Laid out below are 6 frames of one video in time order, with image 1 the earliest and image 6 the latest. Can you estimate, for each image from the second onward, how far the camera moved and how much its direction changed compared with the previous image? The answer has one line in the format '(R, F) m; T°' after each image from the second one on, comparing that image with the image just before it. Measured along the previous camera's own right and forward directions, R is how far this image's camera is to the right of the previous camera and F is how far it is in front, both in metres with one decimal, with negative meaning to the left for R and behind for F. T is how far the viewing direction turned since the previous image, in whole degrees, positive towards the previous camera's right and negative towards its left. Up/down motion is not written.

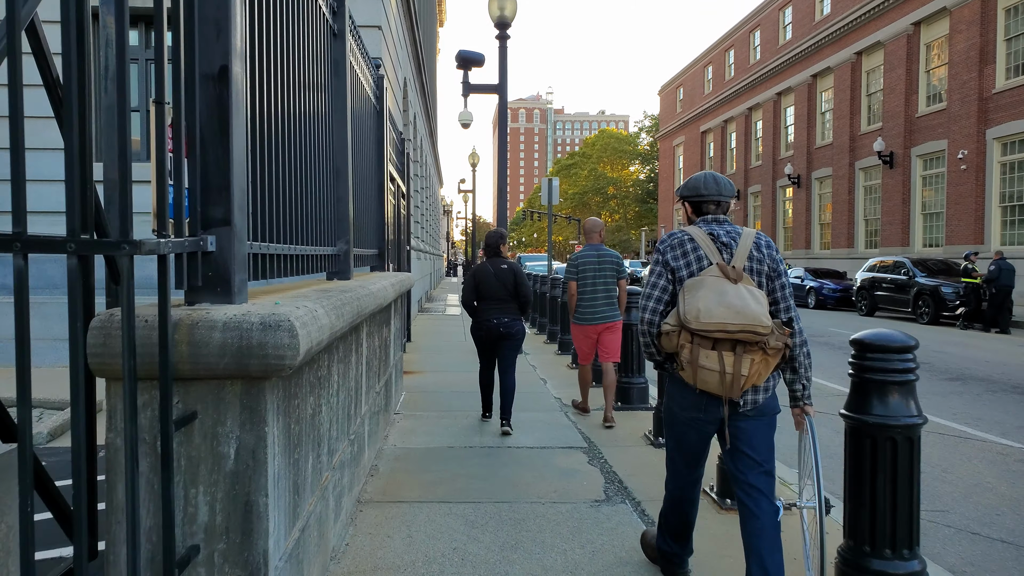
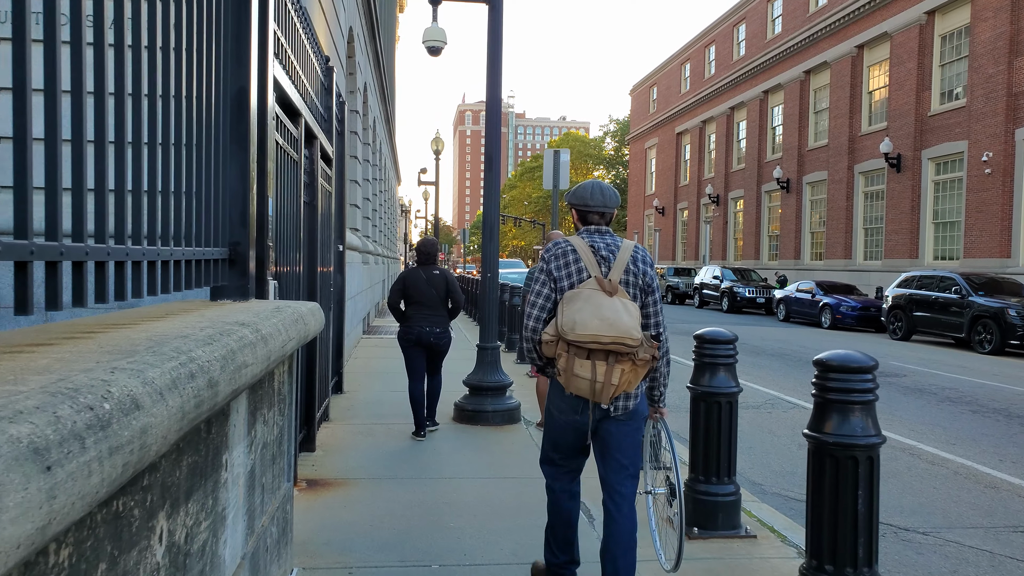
(-0.3, +4.1) m; +3°
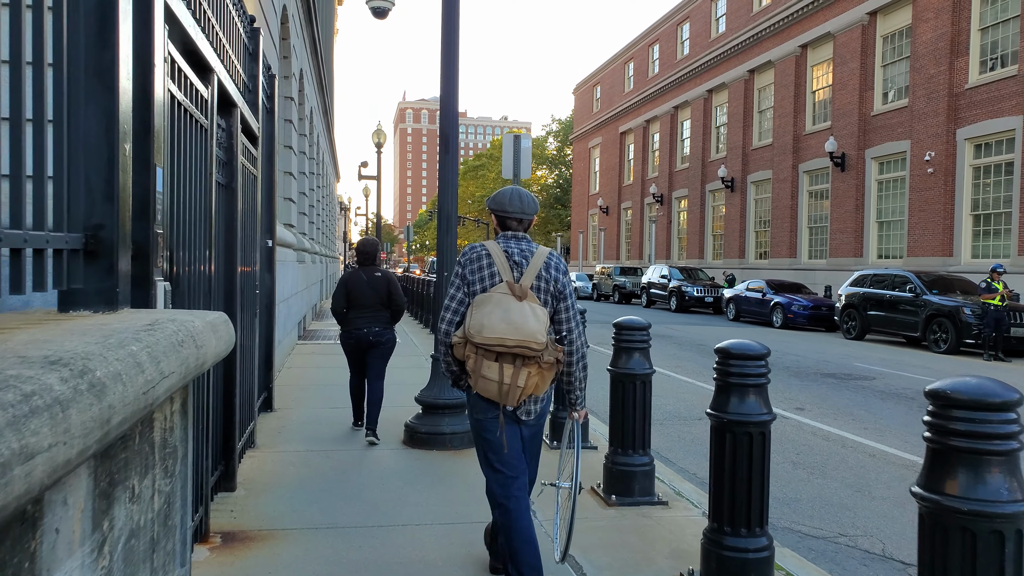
(-0.1, +0.9) m; +4°
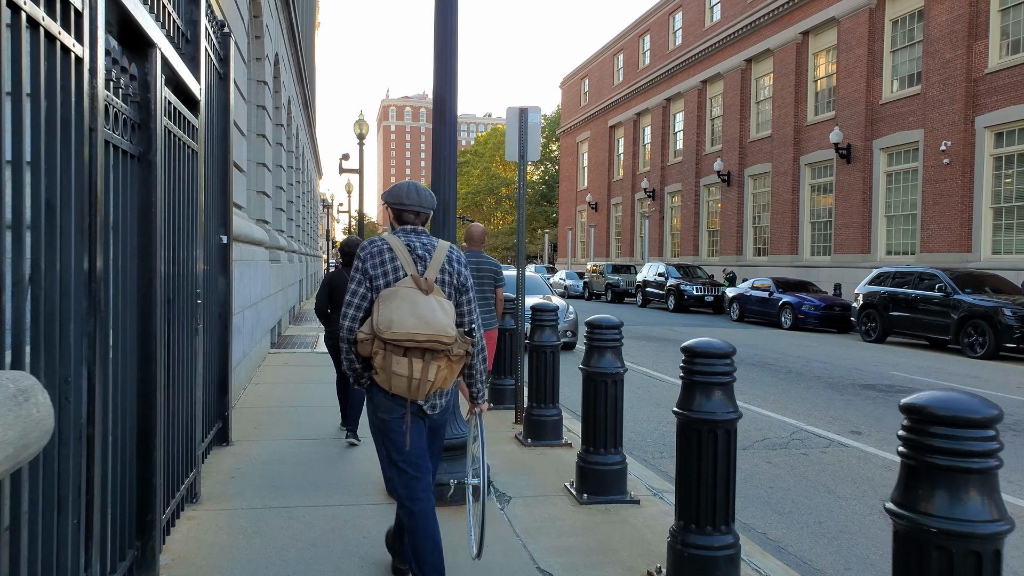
(-0.2, +1.3) m; +1°
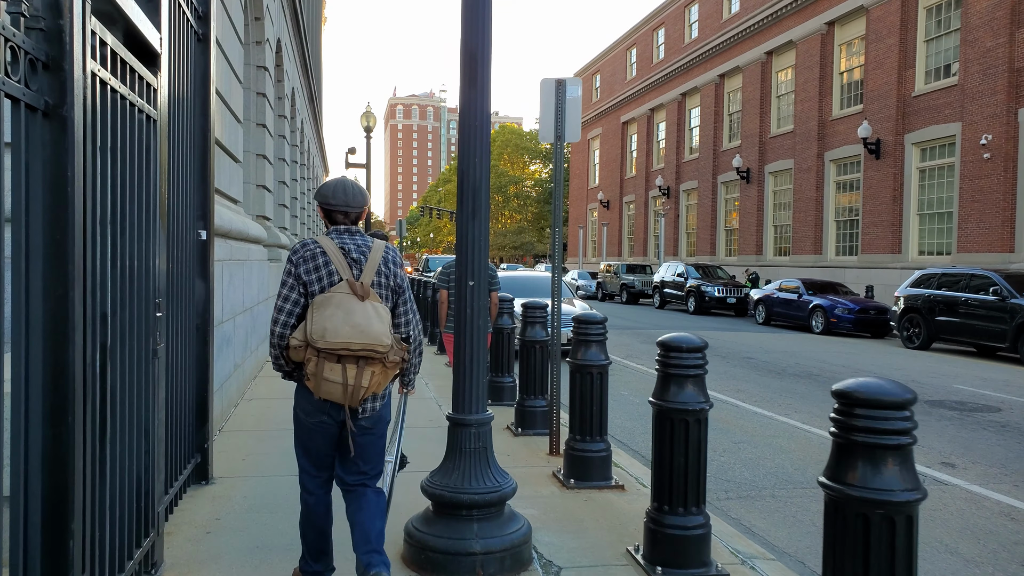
(-0.2, +1.0) m; 0°
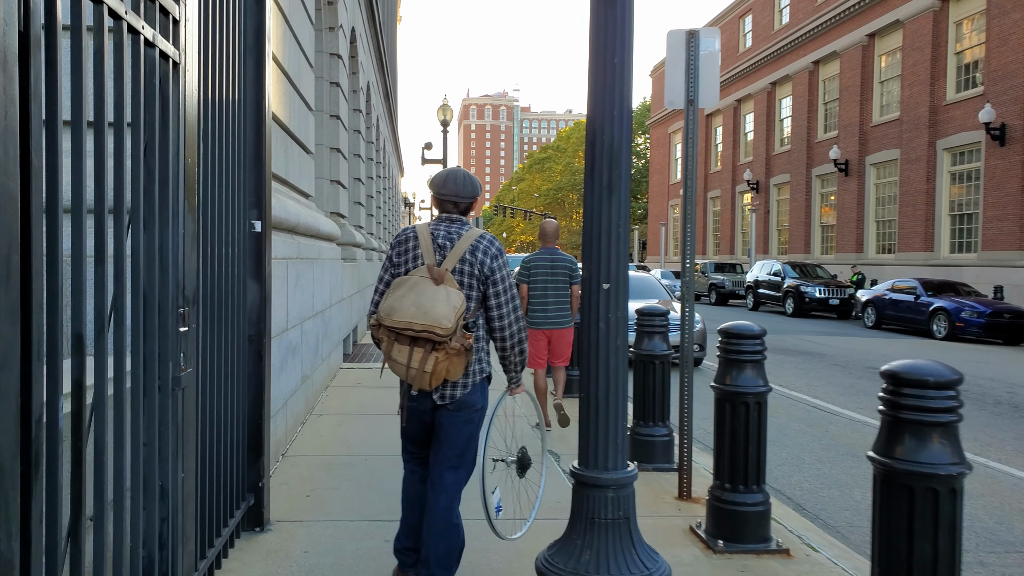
(-0.3, +1.1) m; -6°
